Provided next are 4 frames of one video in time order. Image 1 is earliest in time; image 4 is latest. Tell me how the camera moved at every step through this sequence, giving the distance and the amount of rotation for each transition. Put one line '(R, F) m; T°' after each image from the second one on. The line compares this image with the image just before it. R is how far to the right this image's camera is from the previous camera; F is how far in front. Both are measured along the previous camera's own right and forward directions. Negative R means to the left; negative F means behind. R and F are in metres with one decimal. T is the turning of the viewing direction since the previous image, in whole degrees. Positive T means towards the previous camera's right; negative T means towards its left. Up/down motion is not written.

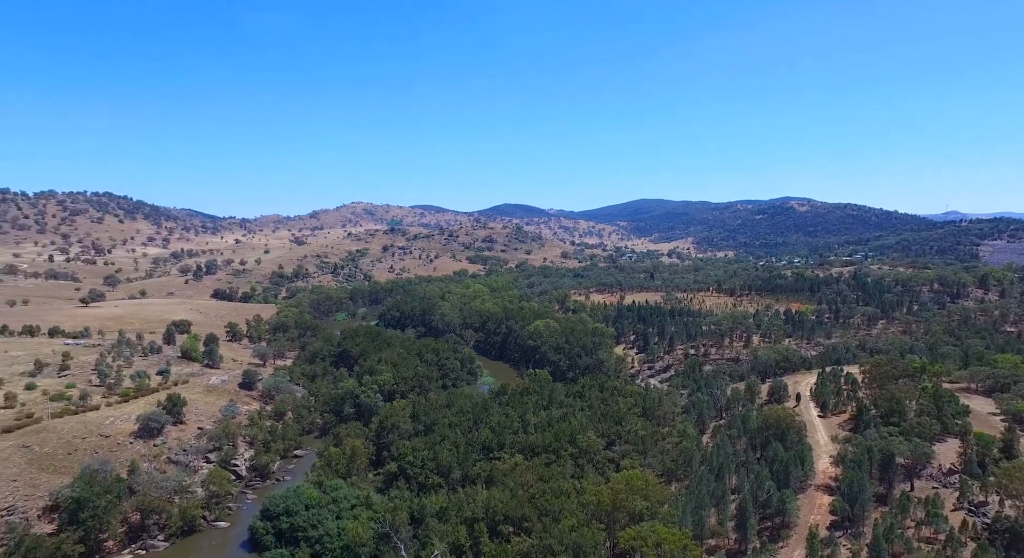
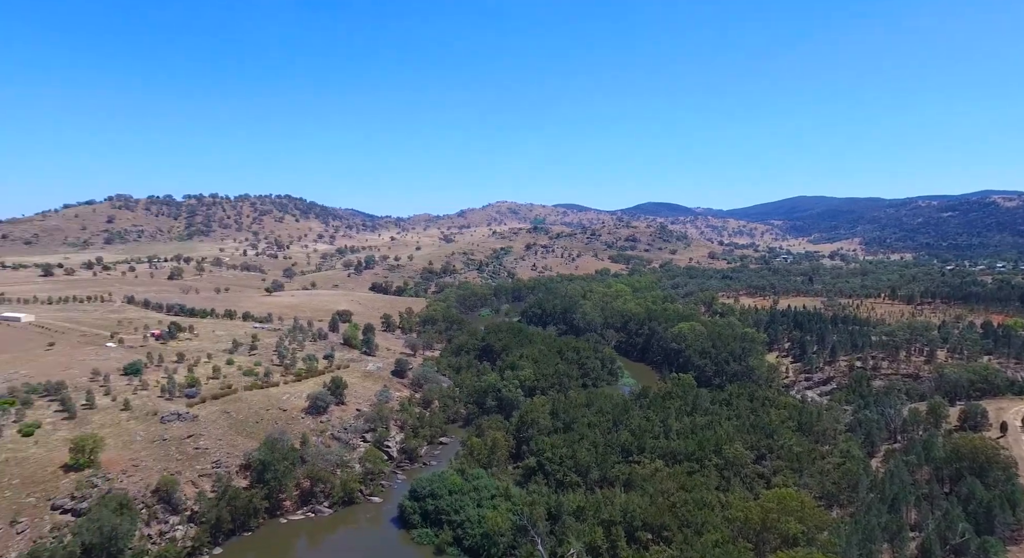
(-0.3, +2.7) m; -11°
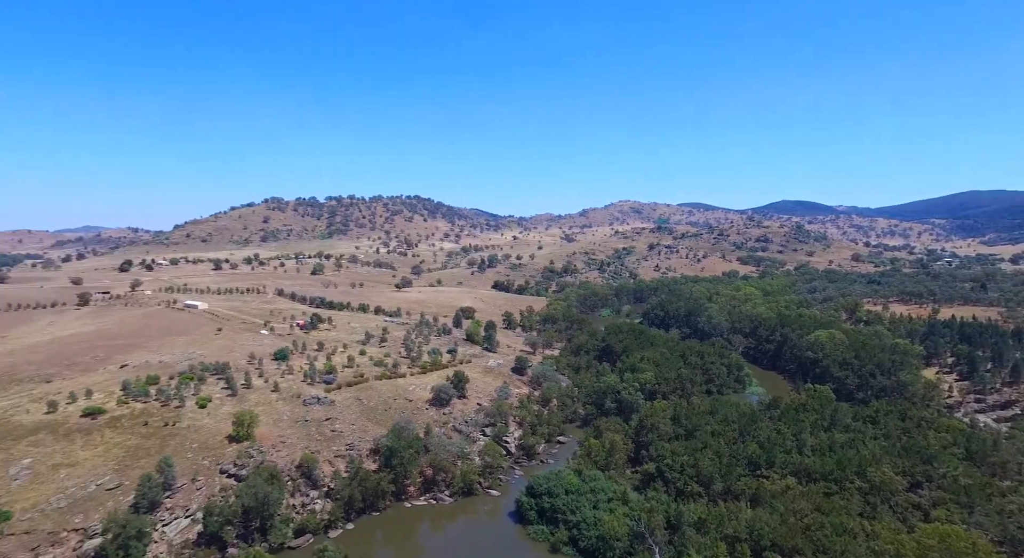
(-0.4, +5.6) m; -9°
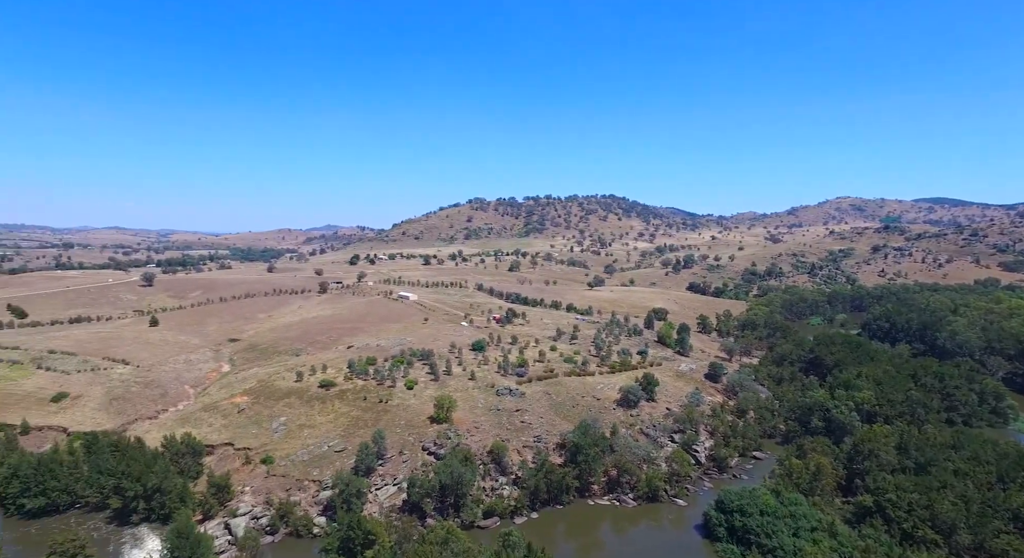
(-3.1, +26.9) m; -14°
